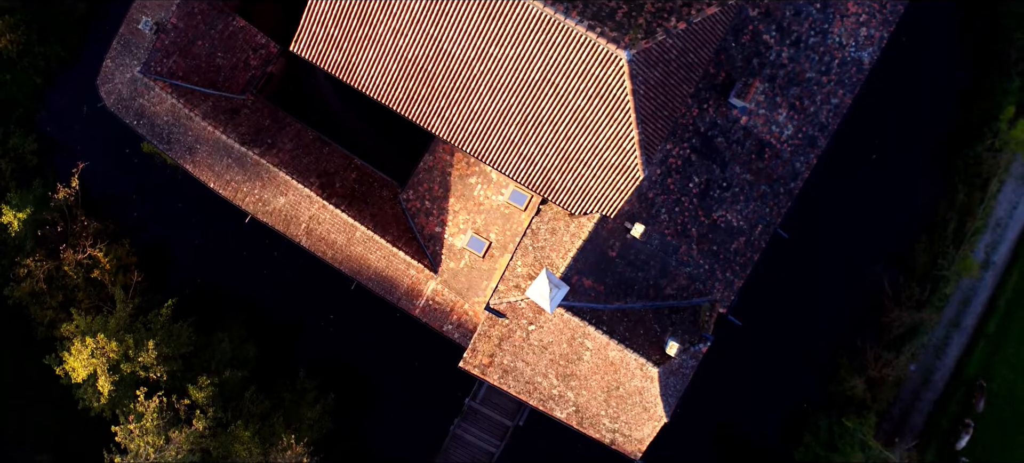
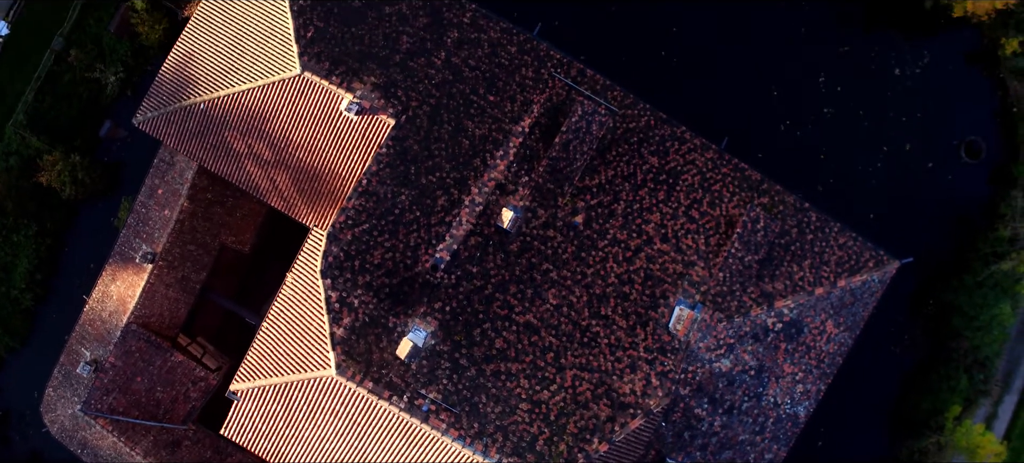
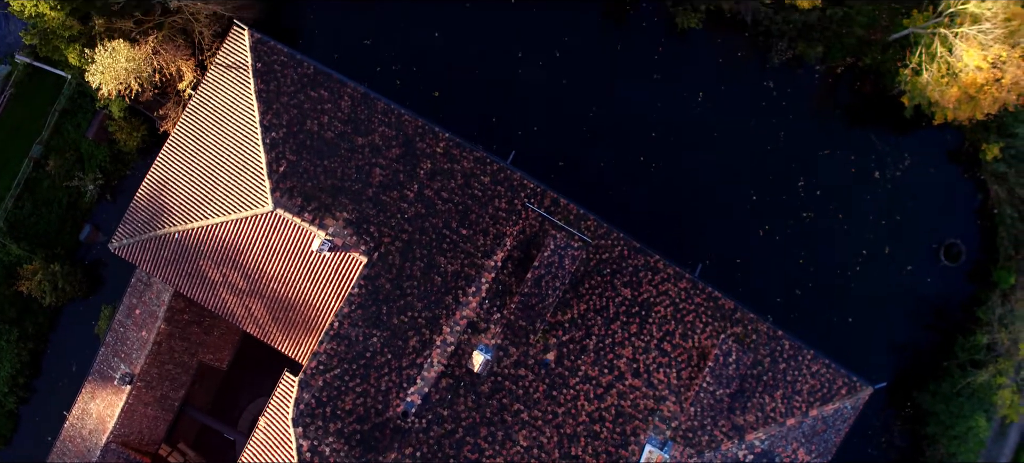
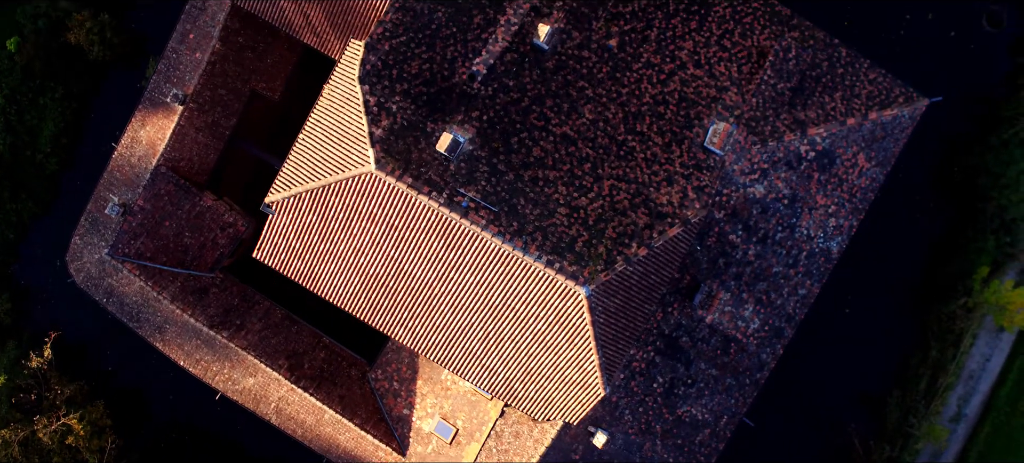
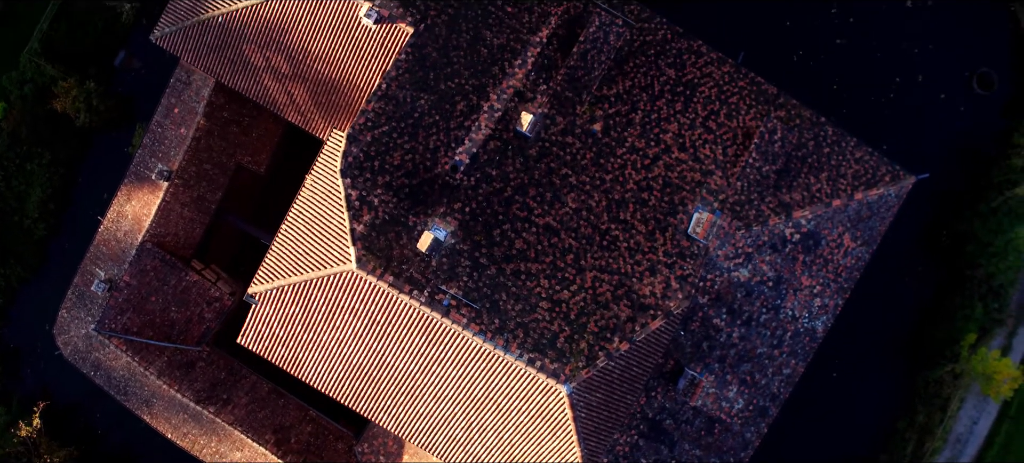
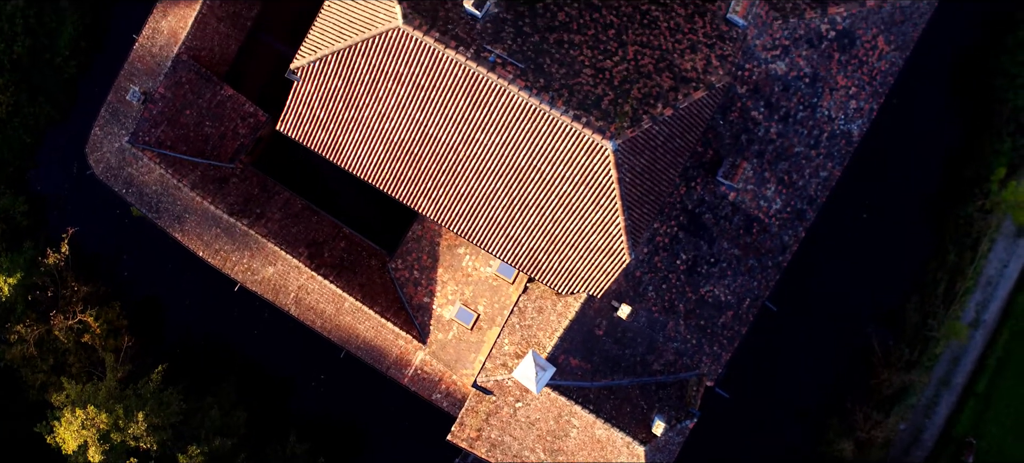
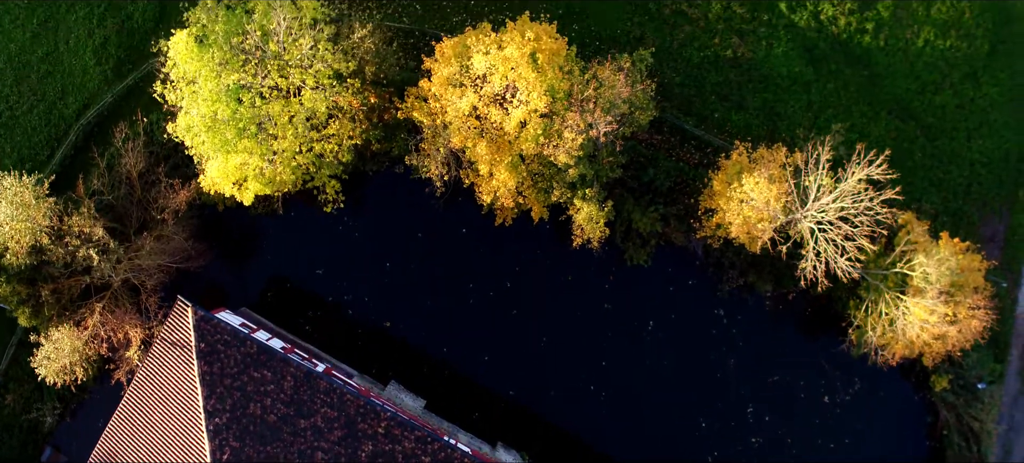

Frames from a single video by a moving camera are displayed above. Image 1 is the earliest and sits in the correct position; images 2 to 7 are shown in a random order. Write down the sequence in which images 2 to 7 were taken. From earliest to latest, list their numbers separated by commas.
6, 4, 5, 2, 3, 7
